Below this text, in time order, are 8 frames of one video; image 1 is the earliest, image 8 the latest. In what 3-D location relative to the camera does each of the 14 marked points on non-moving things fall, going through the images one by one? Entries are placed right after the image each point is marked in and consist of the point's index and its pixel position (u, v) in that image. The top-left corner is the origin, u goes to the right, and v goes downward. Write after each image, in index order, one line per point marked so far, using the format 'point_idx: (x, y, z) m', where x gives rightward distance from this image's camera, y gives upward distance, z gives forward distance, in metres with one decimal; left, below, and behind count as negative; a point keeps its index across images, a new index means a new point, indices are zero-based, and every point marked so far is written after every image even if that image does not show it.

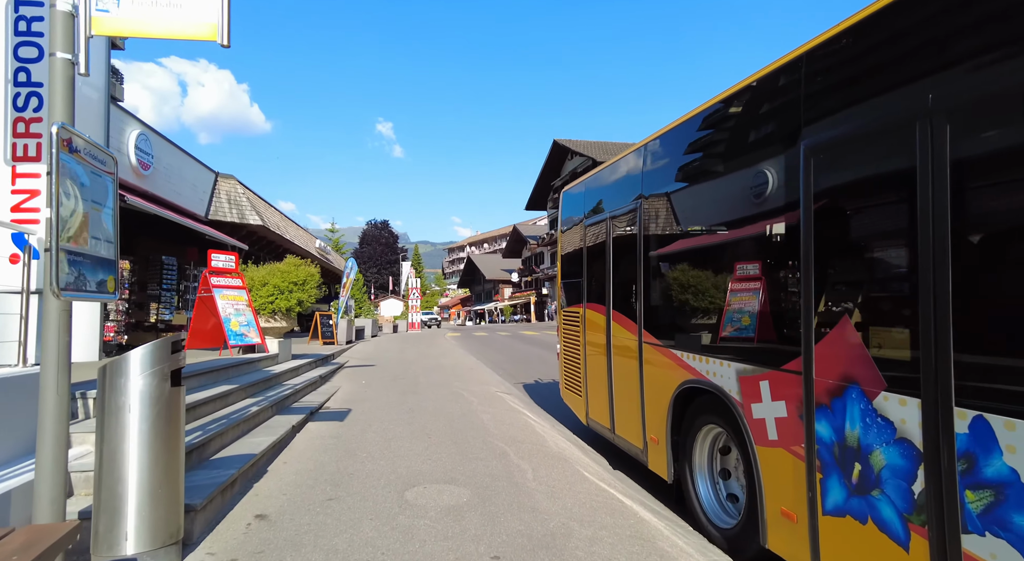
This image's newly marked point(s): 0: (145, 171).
0: (-8.3, +2.5, +12.4) m
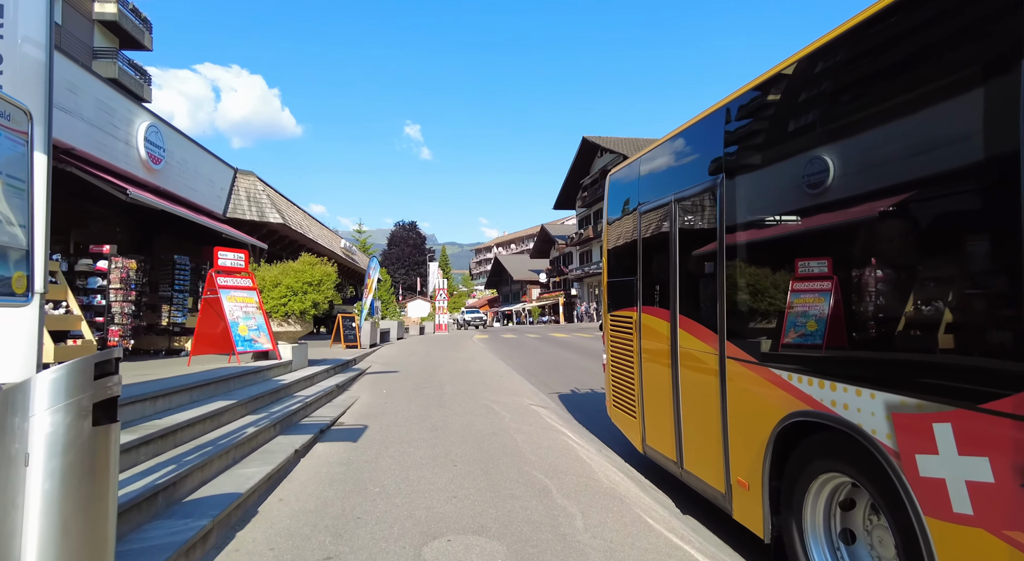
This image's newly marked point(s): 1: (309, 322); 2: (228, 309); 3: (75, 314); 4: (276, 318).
0: (-7.6, +2.4, +11.7) m
1: (-3.8, -0.8, +10.2) m
2: (-4.5, -0.5, +8.7) m
3: (-6.8, -0.5, +8.6) m
4: (-4.2, -0.7, +9.9) m
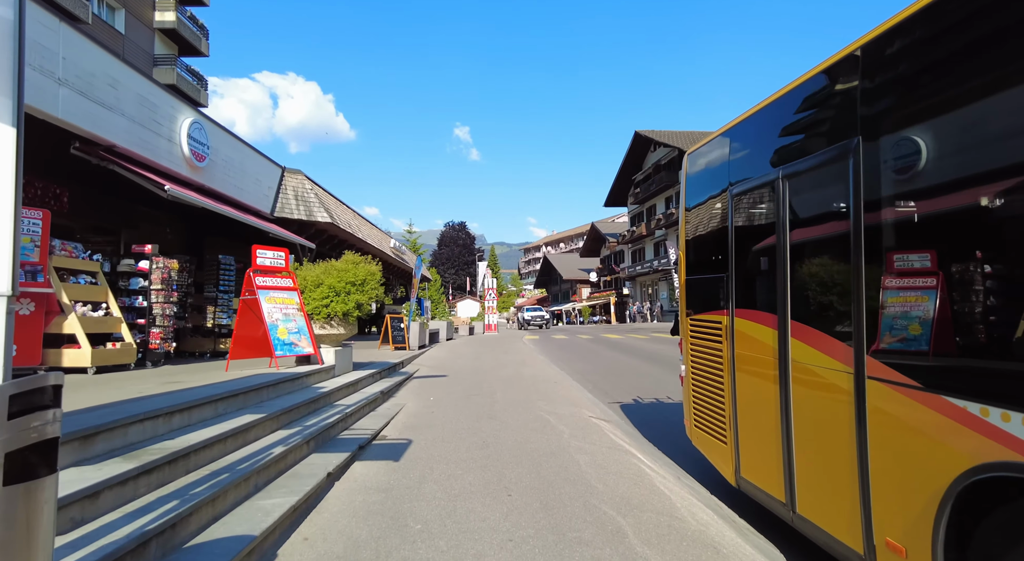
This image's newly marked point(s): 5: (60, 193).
0: (-6.5, +2.4, +11.5) m
1: (-2.8, -0.8, +9.6) m
2: (-3.6, -0.5, +8.2) m
3: (-6.0, -0.6, +8.3) m
4: (-3.3, -0.7, +9.3) m
5: (-8.3, +1.6, +10.2) m
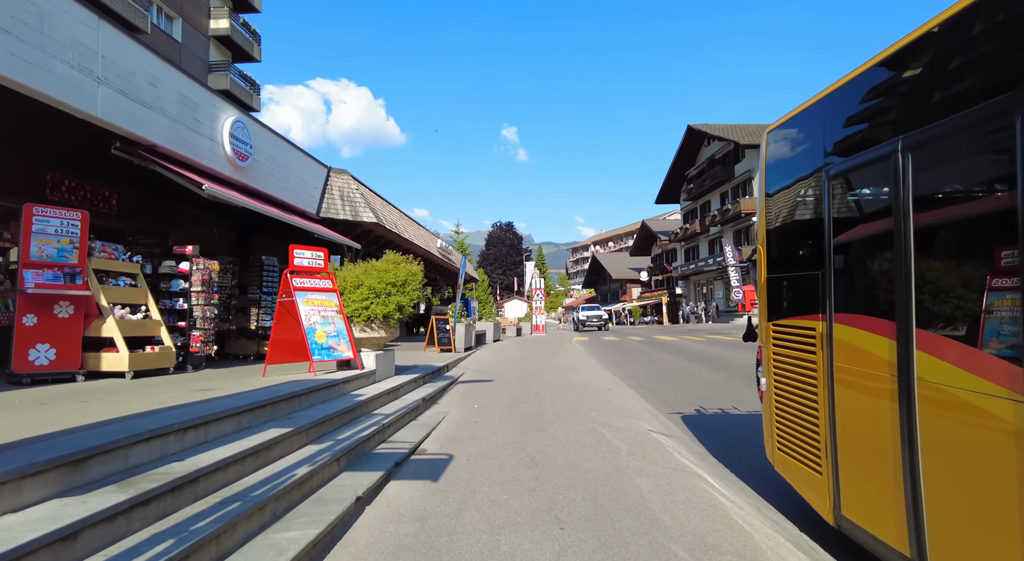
0: (-5.5, +2.4, +11.3) m
1: (-2.0, -0.8, +9.2) m
2: (-2.9, -0.5, +7.8) m
3: (-5.3, -0.6, +8.1) m
4: (-2.5, -0.7, +8.9) m
5: (-7.5, +1.6, +10.3) m
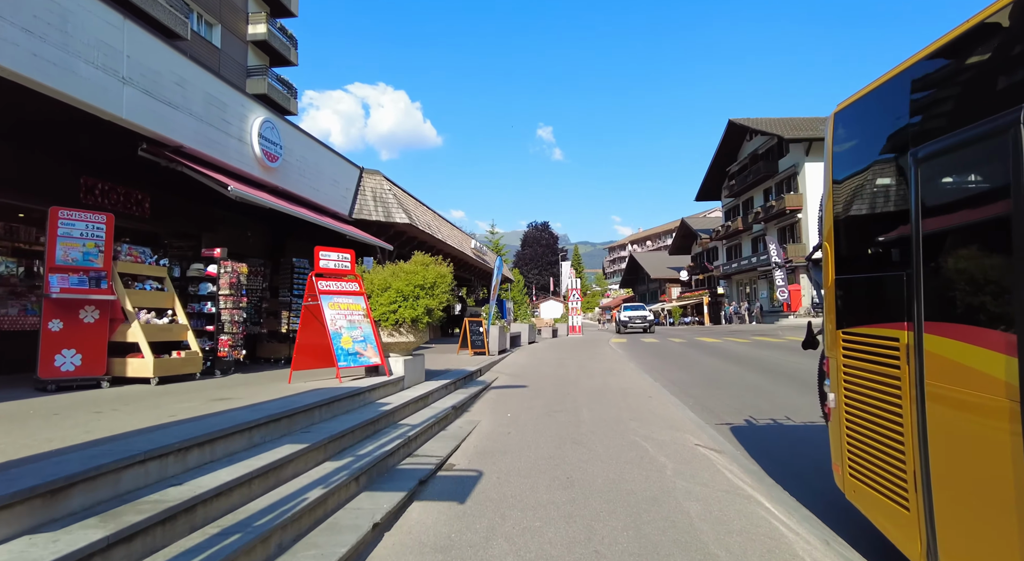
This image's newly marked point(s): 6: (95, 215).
0: (-4.8, +2.4, +11.2) m
1: (-1.4, -0.8, +8.8) m
2: (-2.5, -0.5, +7.5) m
3: (-4.8, -0.6, +8.0) m
4: (-2.0, -0.7, +8.6) m
5: (-6.8, +1.5, +10.2) m
6: (-5.3, +0.8, +7.1) m
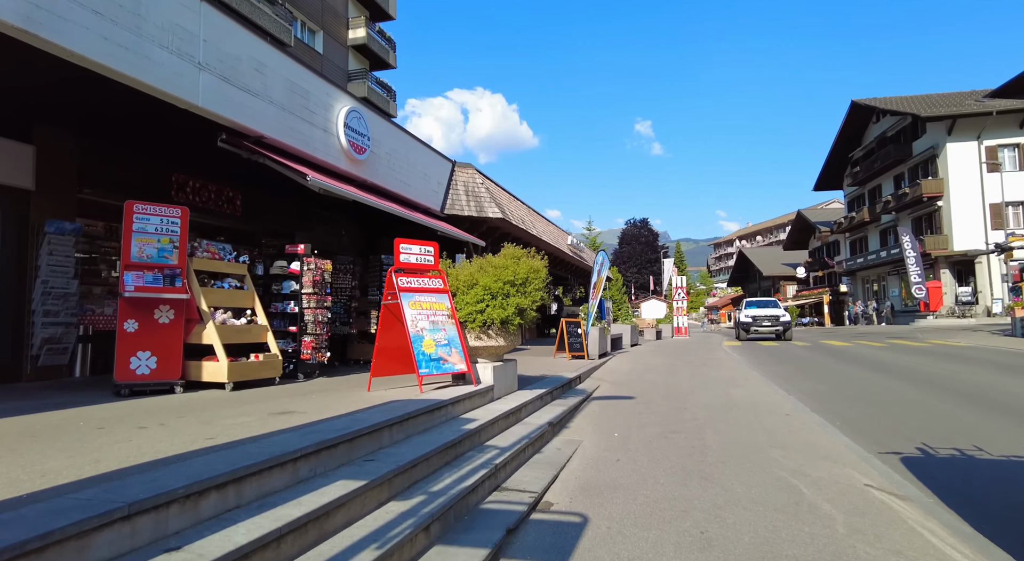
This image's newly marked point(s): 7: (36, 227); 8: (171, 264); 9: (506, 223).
0: (-2.9, +2.4, +10.6) m
1: (0.0, -0.8, +7.7) m
2: (-1.2, -0.5, +6.6) m
3: (-3.4, -0.6, +7.5) m
4: (-0.6, -0.7, +7.6) m
5: (-5.1, +1.5, +10.1) m
6: (-4.1, +0.9, +6.7) m
7: (-6.0, +0.7, +7.0) m
8: (-4.1, +0.2, +6.6) m
9: (-0.2, +1.7, +16.0) m
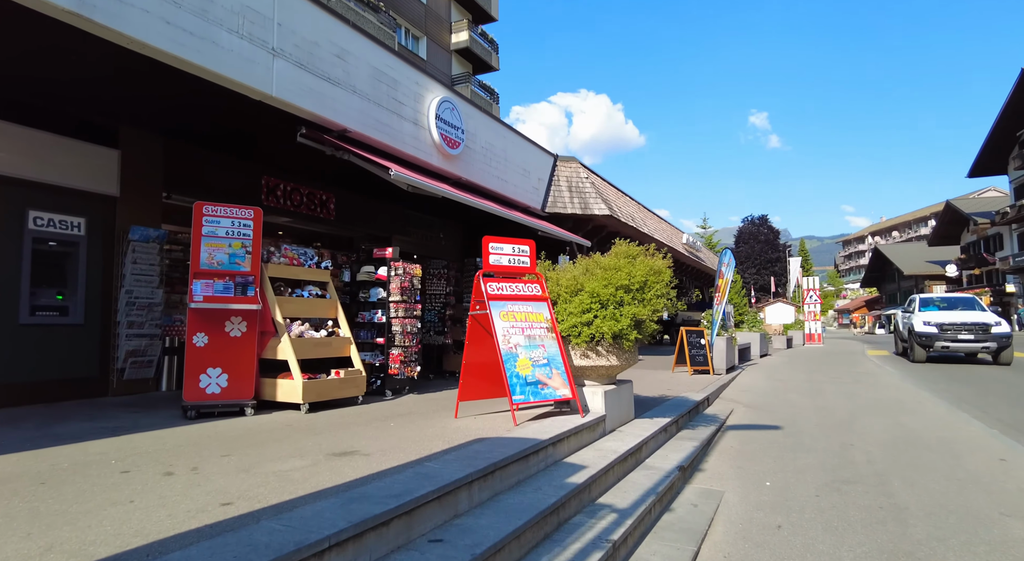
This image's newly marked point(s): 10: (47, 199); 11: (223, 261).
0: (-1.0, +2.3, +9.7) m
1: (+1.3, -0.8, +6.3) m
2: (-0.1, -0.5, +5.5) m
3: (-2.1, -0.7, +6.7) m
4: (+0.7, -0.7, +6.3) m
5: (-3.2, +1.4, +9.6) m
6: (-3.0, +0.8, +6.1) m
7: (-4.7, +0.6, +6.7) m
8: (-2.9, +0.1, +6.0) m
9: (+2.7, +1.6, +14.5) m
10: (-5.1, +0.9, +6.1) m
11: (-3.1, +0.2, +5.9) m
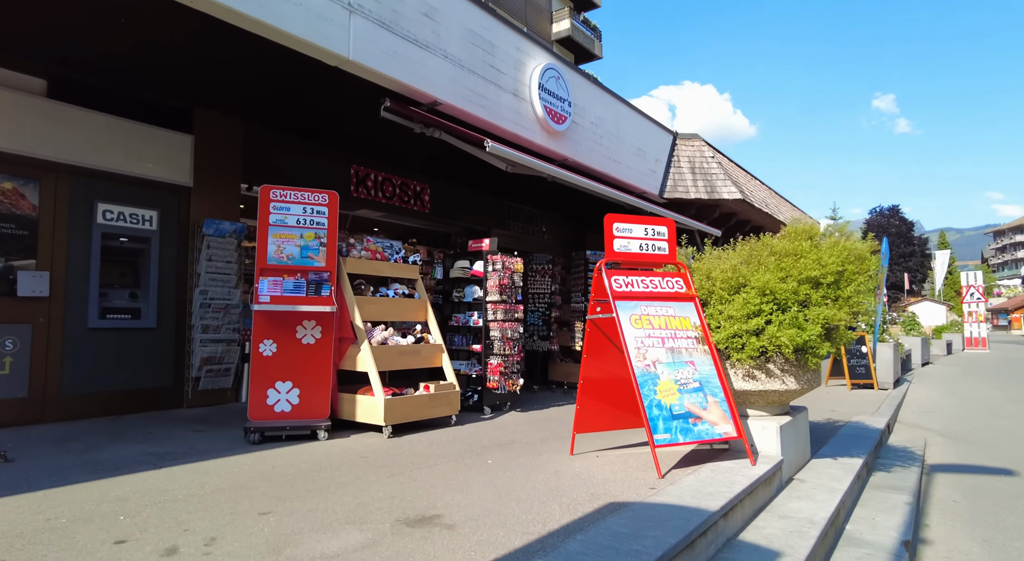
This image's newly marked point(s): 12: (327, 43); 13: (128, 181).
0: (+0.7, +2.3, +8.4) m
1: (+2.5, -0.7, +4.6) m
2: (+0.9, -0.5, +4.0) m
3: (-0.8, -0.6, +5.6) m
4: (+1.9, -0.7, +4.7) m
5: (-1.5, +1.4, +8.6) m
6: (-1.8, +0.8, +5.1) m
7: (-3.4, +0.6, +6.1) m
8: (-1.8, +0.1, +5.0) m
9: (+5.2, +1.7, +12.4) m
10: (-4.0, +0.9, +5.6) m
11: (-2.0, +0.2, +5.0) m
12: (-1.7, +2.2, +5.2) m
13: (-3.9, +1.0, +5.6) m
